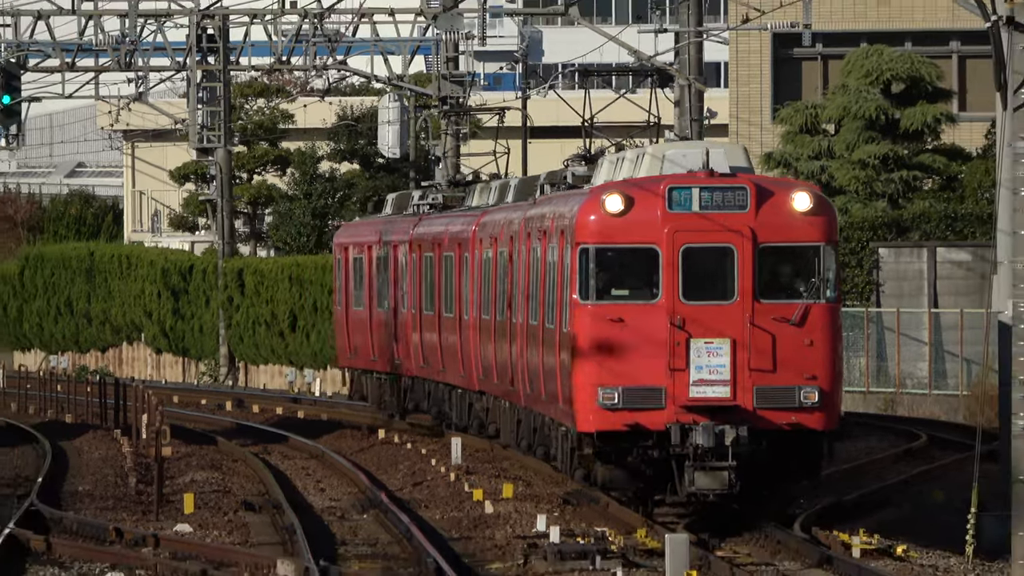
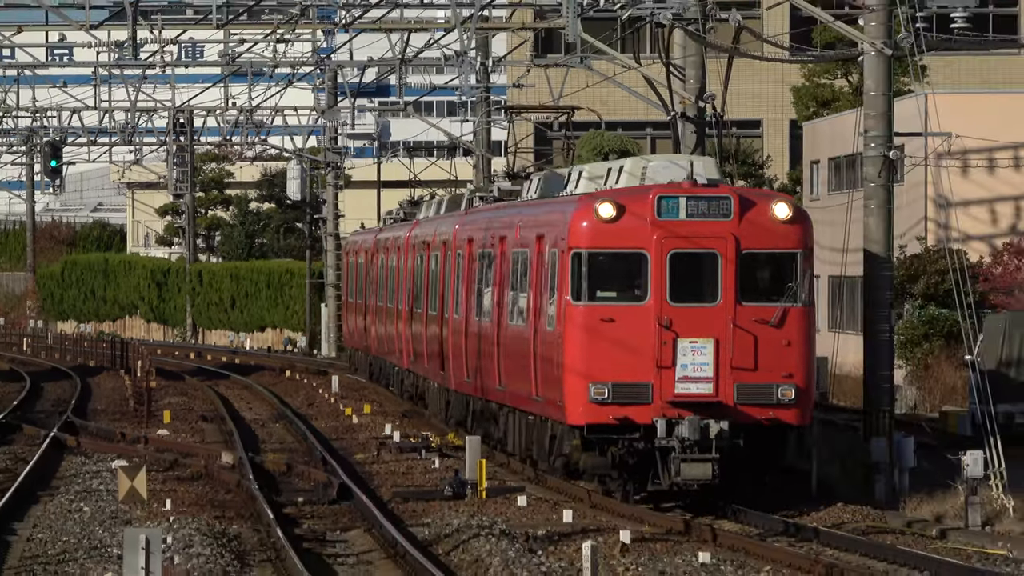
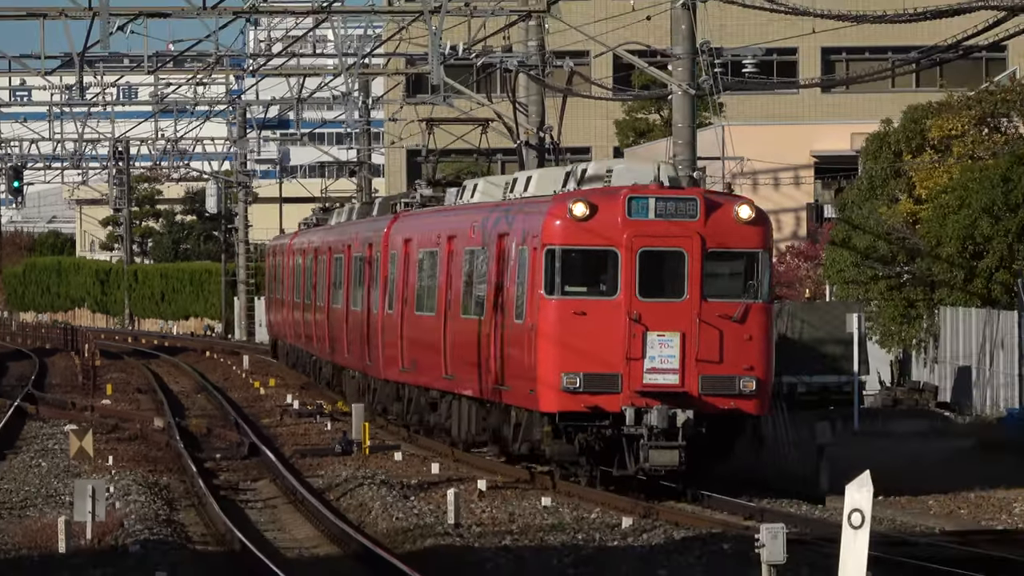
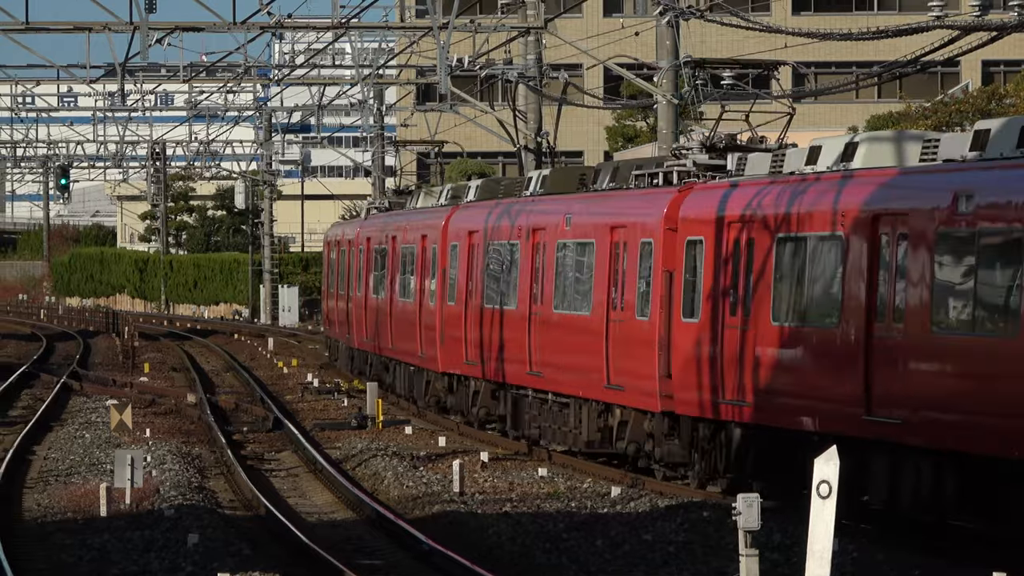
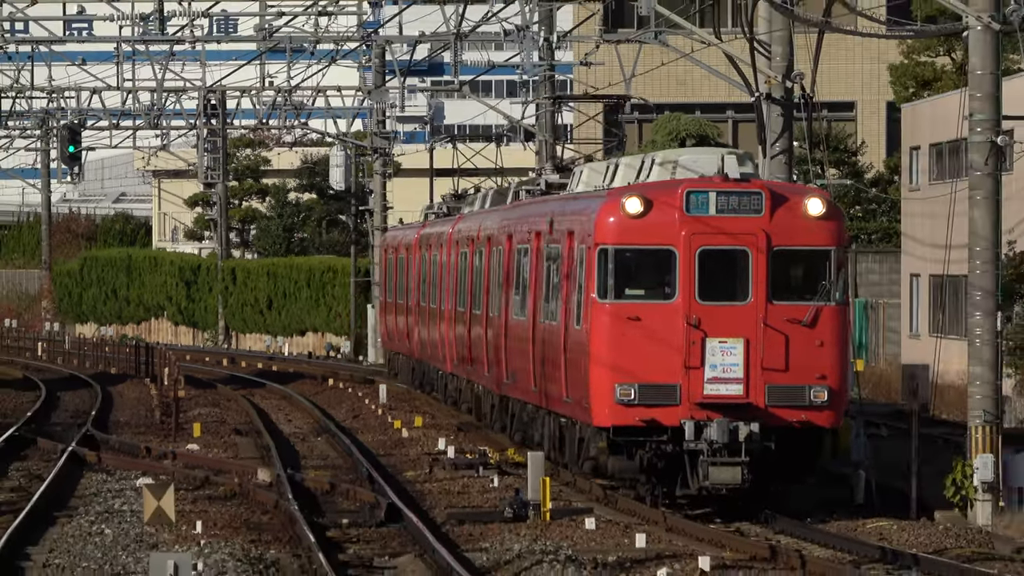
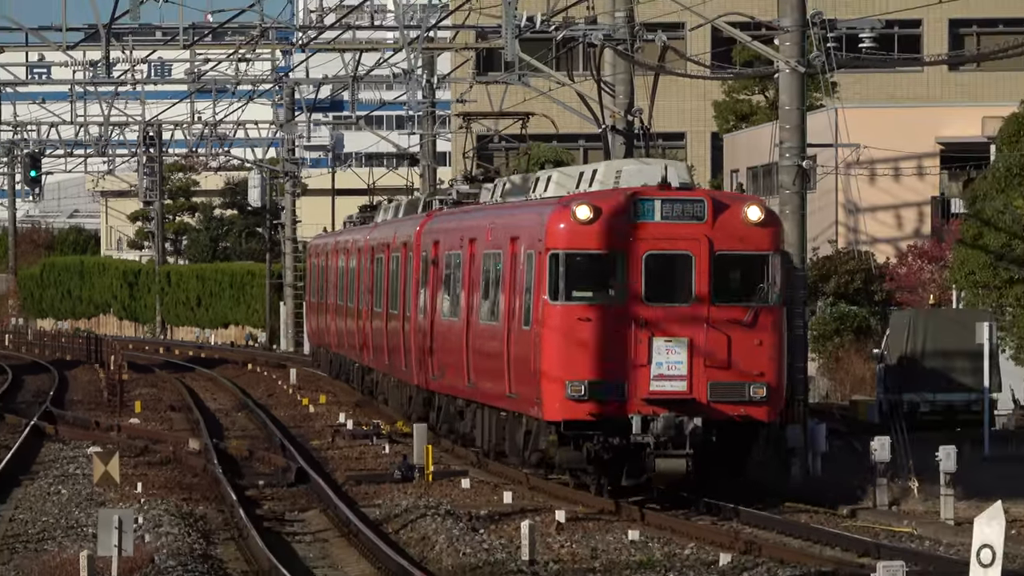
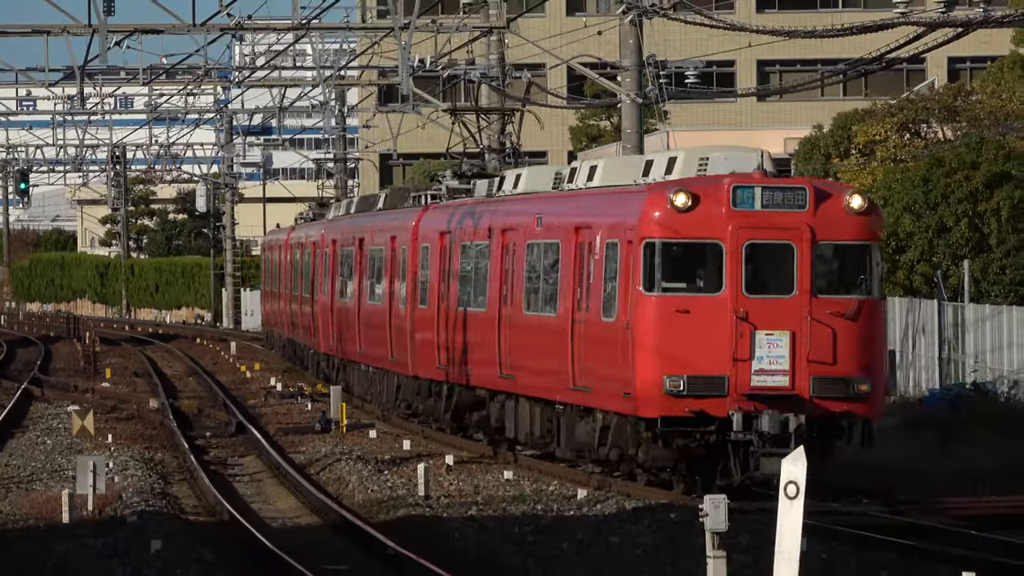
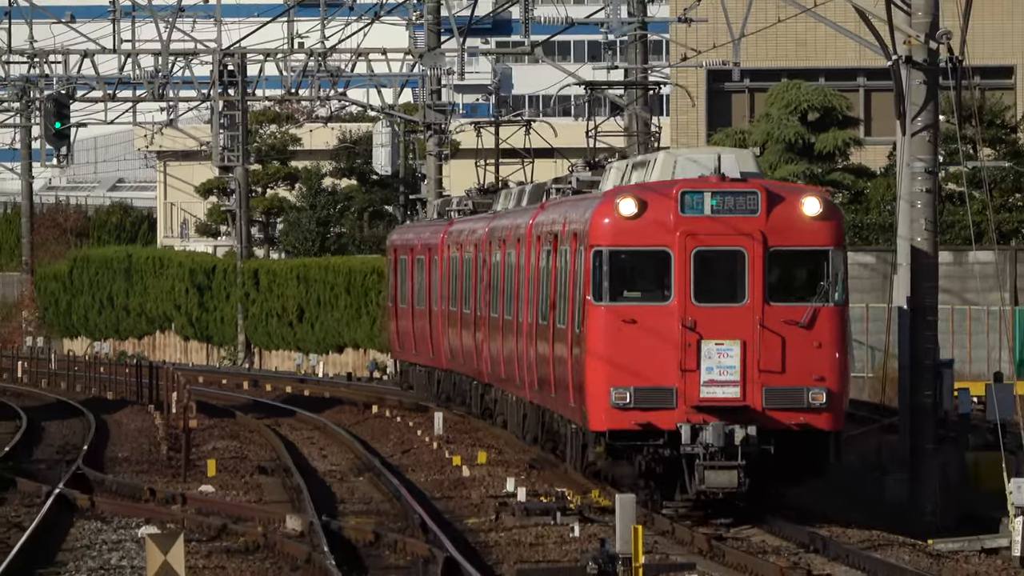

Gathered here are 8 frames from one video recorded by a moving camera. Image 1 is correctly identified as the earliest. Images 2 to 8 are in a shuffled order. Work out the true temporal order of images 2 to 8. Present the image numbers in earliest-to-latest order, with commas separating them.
8, 5, 2, 6, 3, 7, 4
